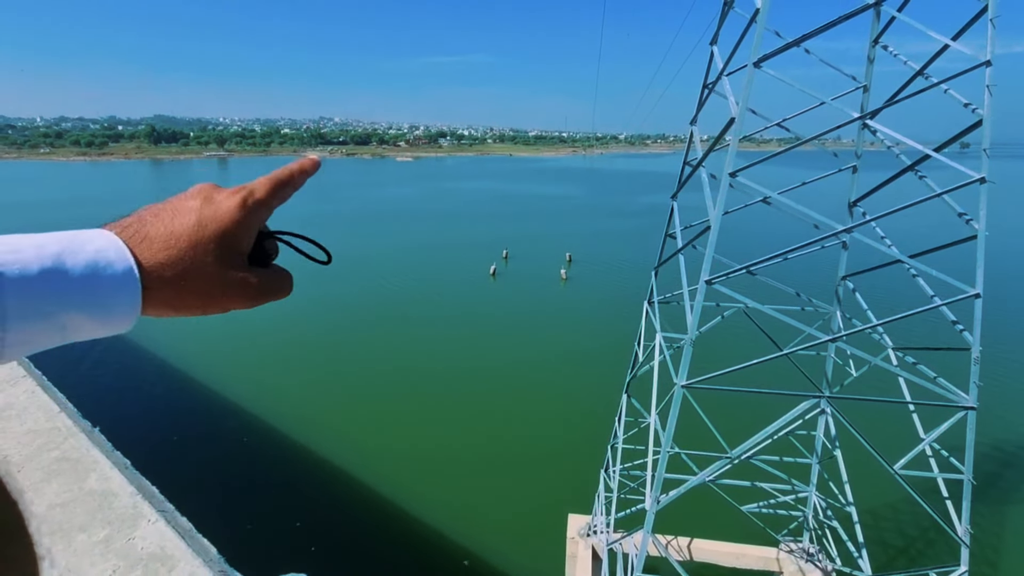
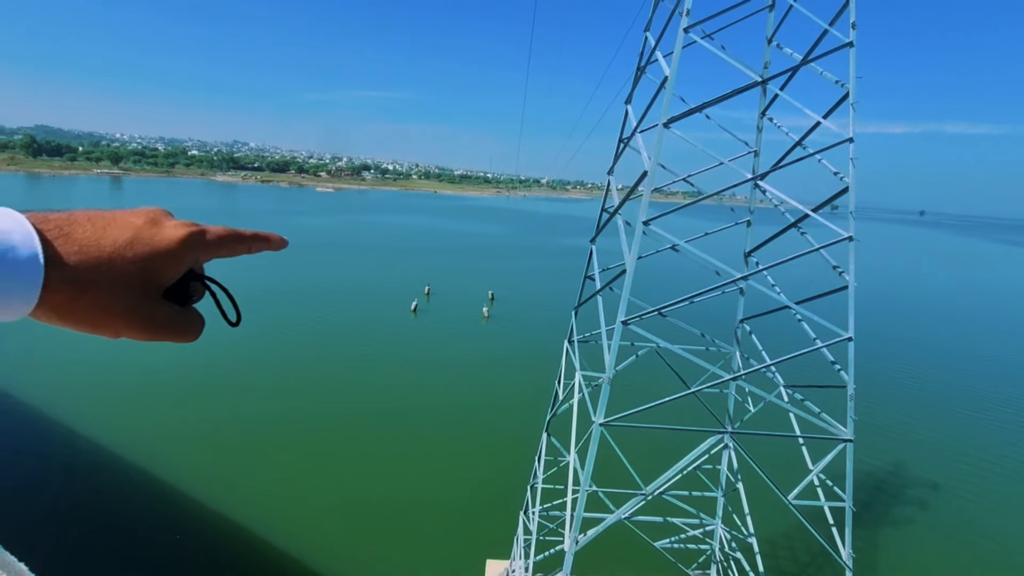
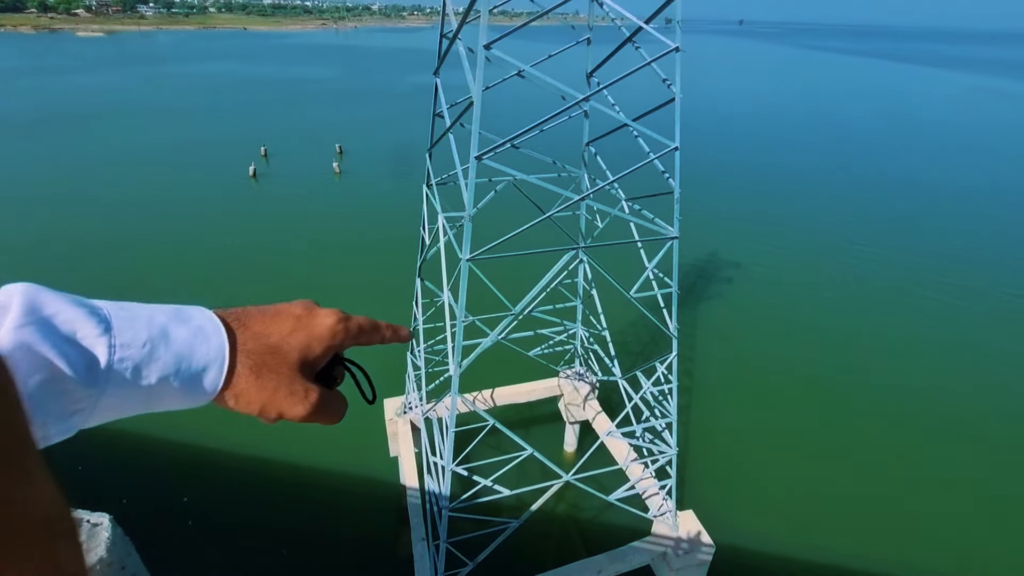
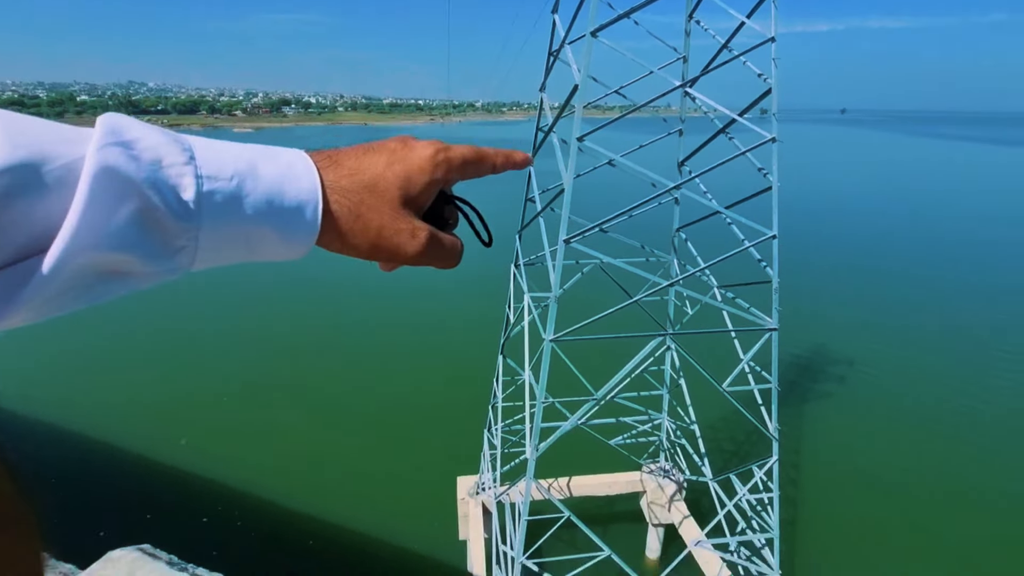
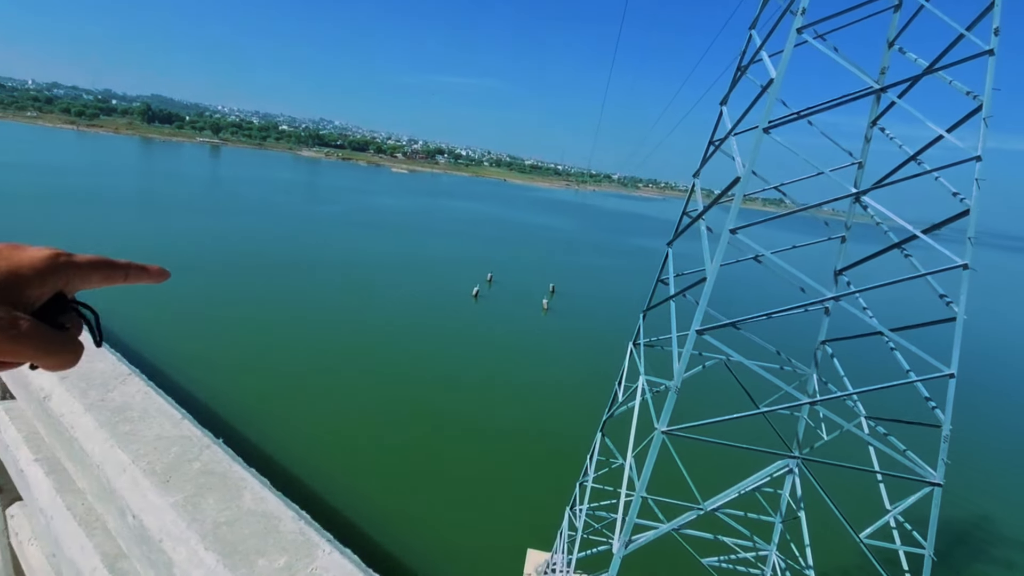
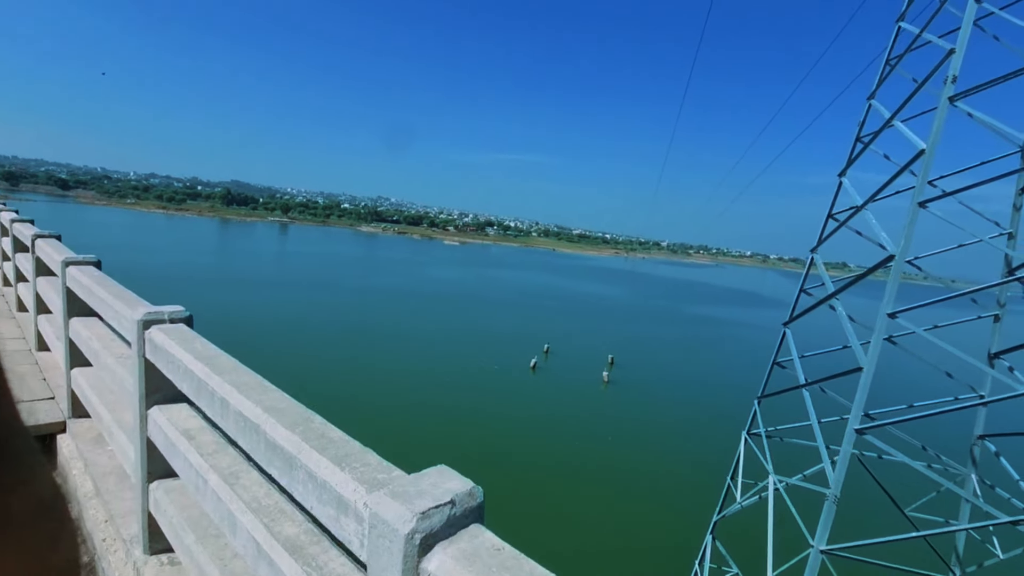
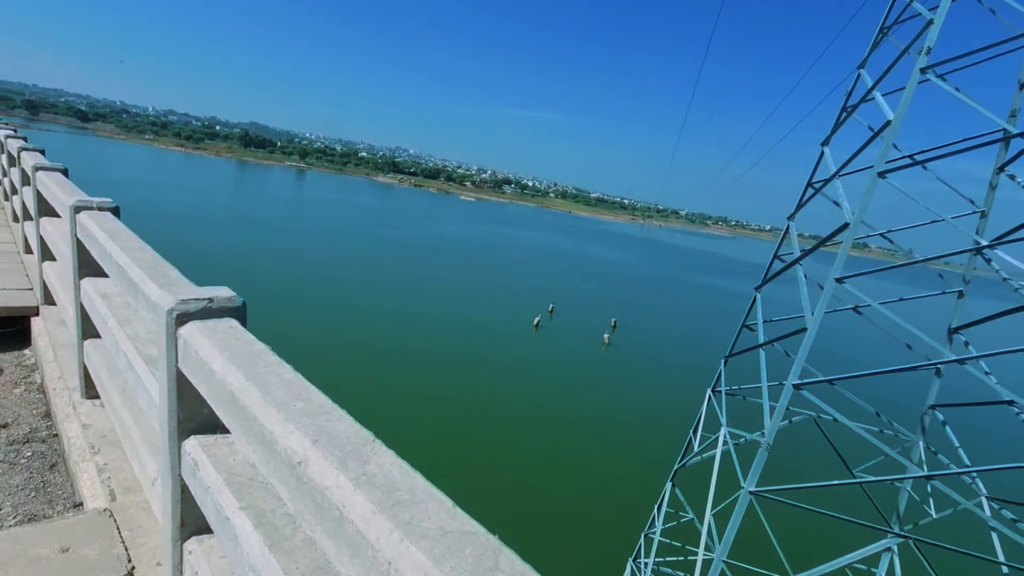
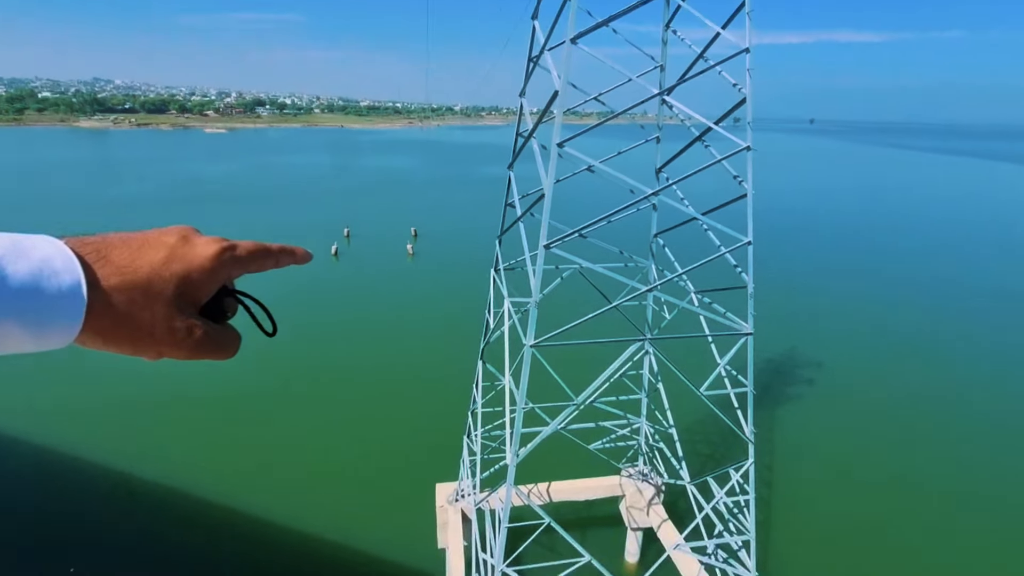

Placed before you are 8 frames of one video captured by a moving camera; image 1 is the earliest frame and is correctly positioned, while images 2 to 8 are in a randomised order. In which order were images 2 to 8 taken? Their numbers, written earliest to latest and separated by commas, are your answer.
4, 3, 8, 2, 5, 7, 6
